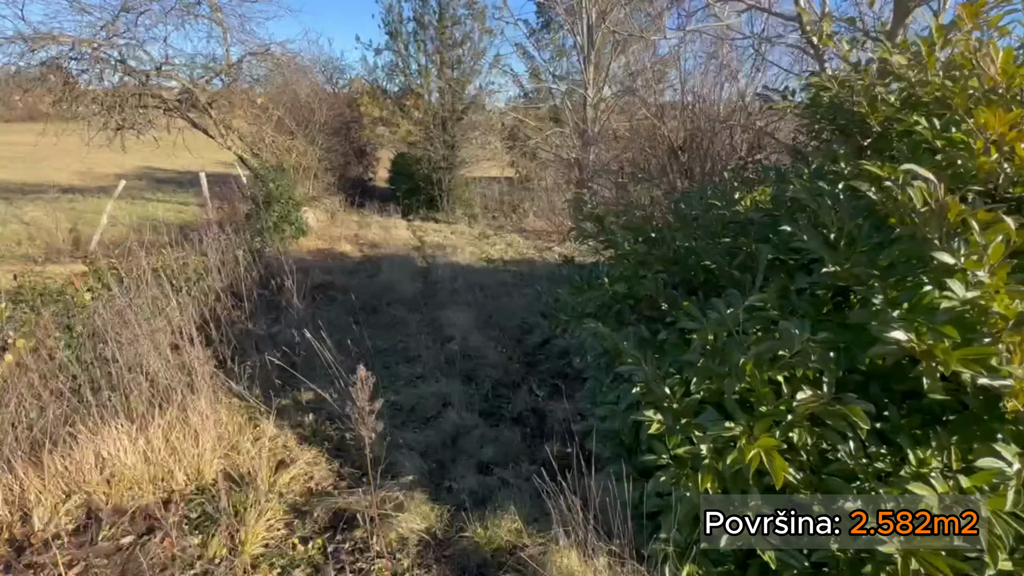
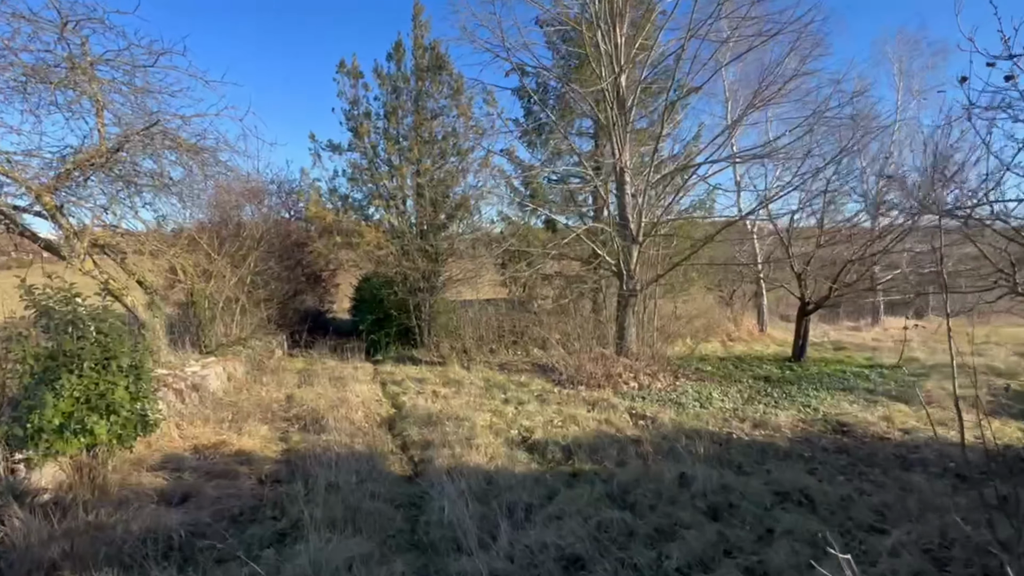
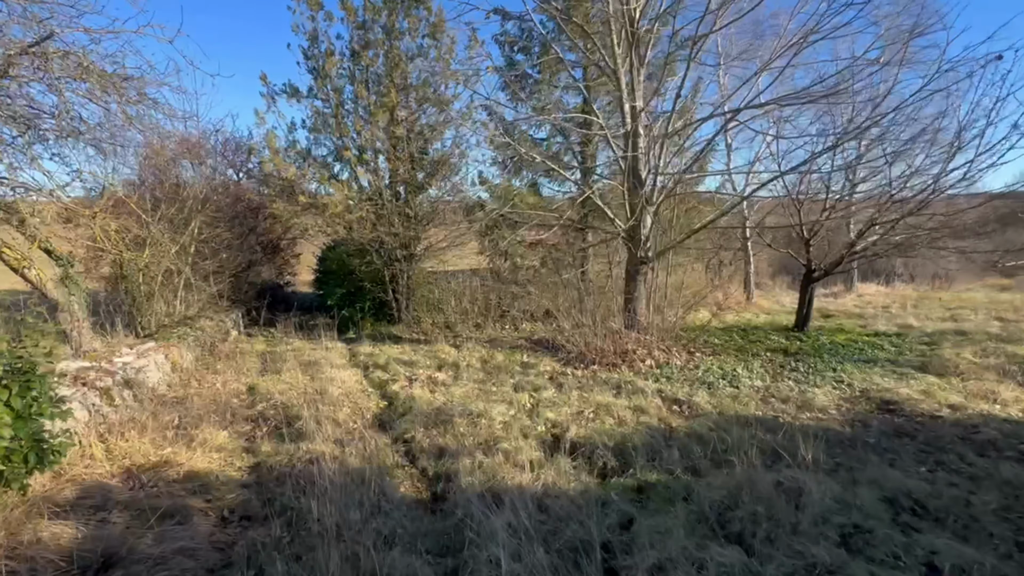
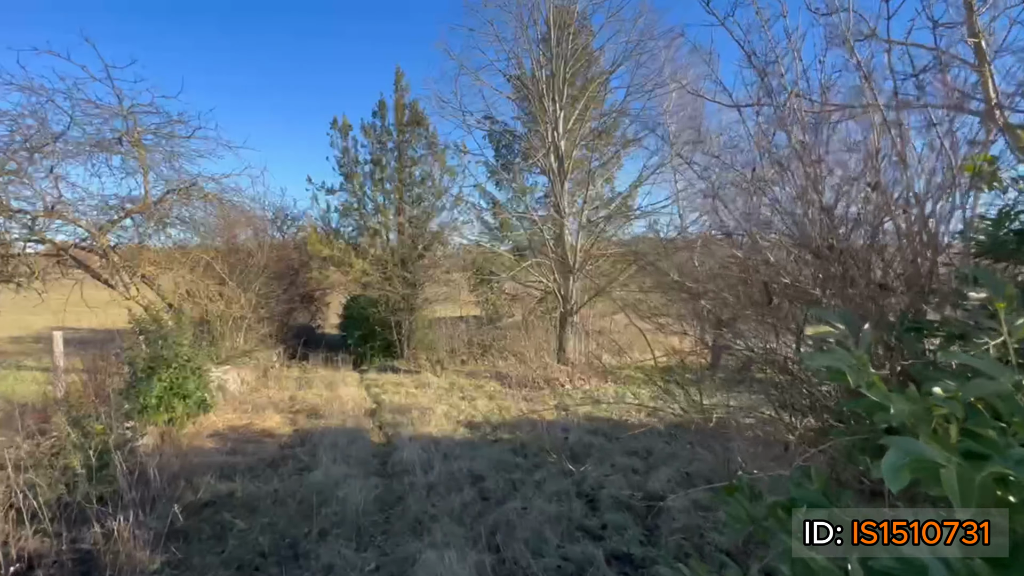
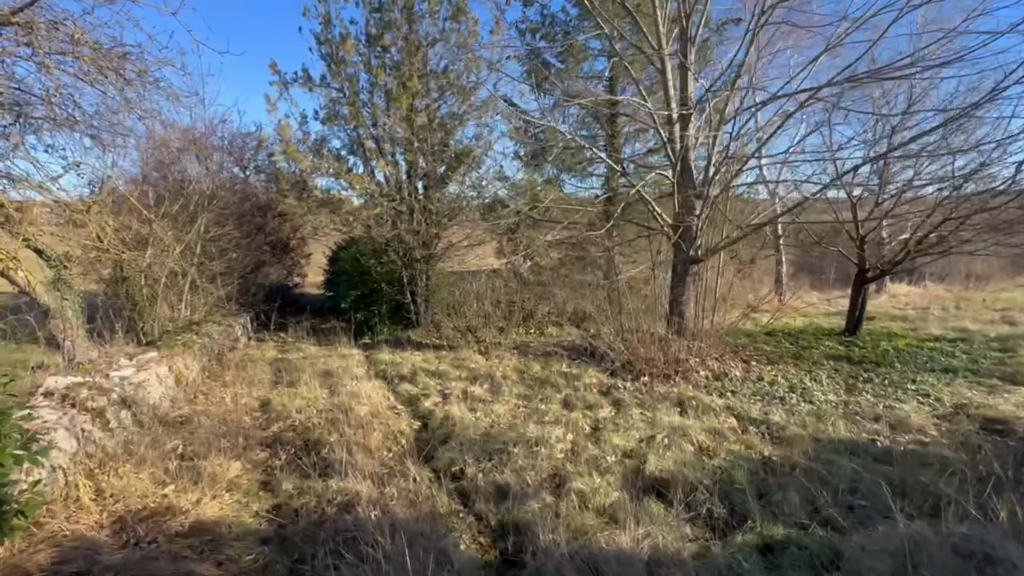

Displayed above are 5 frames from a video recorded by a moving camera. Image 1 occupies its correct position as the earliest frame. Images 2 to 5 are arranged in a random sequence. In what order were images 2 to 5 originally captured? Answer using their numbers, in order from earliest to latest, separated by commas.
4, 2, 3, 5
